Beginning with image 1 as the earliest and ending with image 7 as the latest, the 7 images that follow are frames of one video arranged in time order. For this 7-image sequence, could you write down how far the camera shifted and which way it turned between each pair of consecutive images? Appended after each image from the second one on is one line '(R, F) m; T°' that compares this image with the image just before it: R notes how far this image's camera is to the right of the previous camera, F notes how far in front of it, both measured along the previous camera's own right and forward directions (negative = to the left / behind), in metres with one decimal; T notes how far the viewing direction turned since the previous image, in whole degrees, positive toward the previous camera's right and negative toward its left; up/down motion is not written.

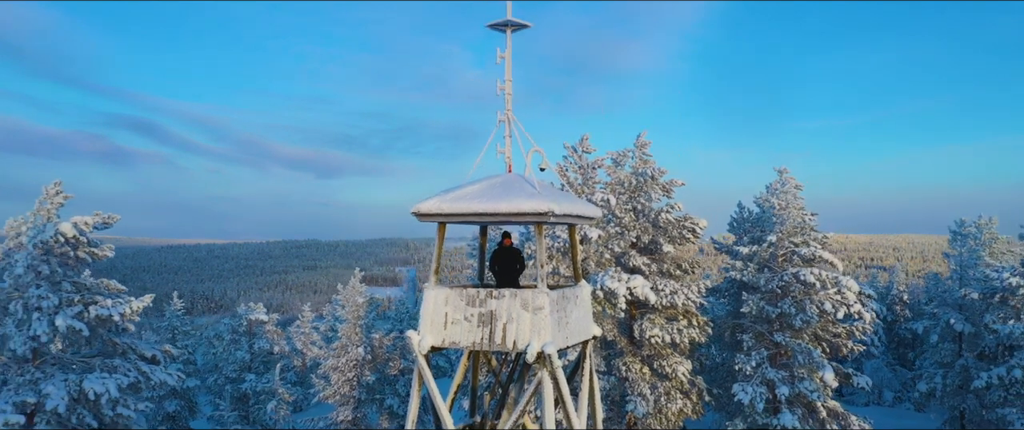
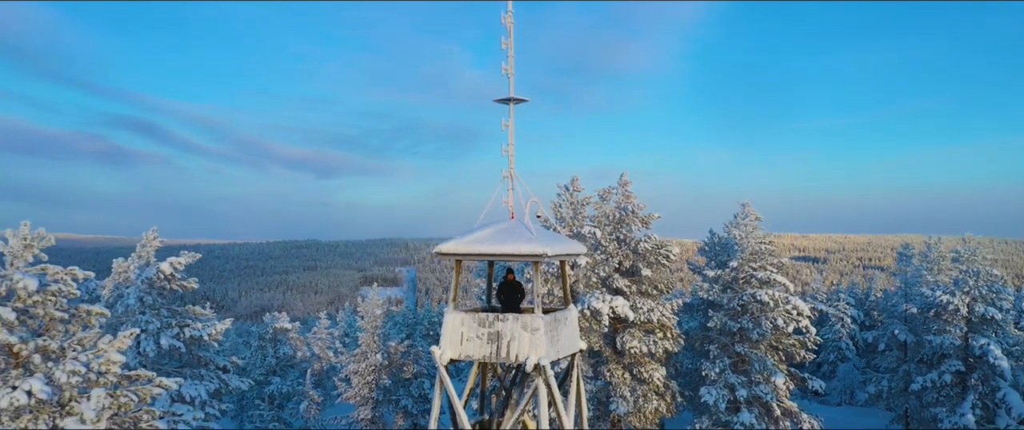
(0.0, -1.9) m; 0°
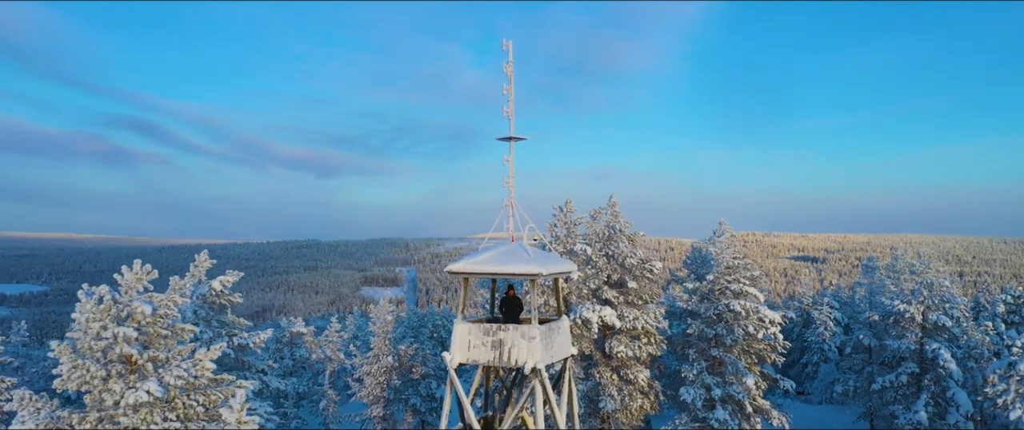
(0.0, -1.5) m; 0°
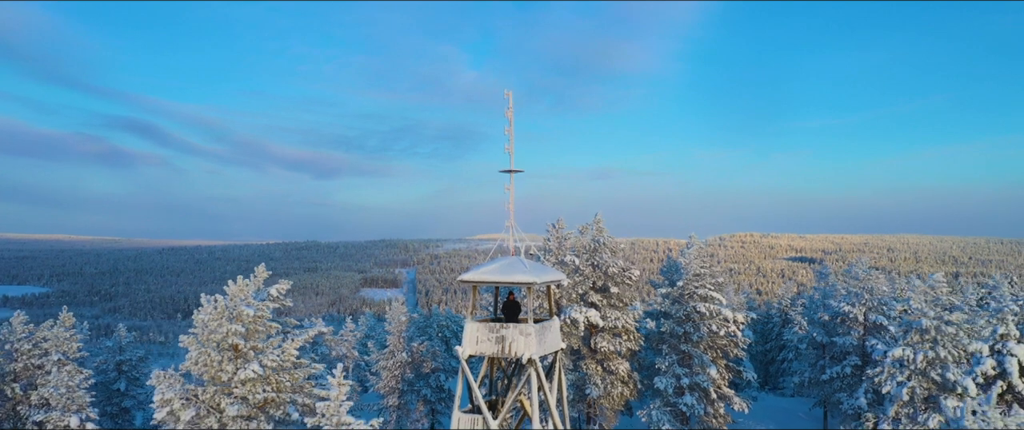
(0.0, -2.4) m; 0°
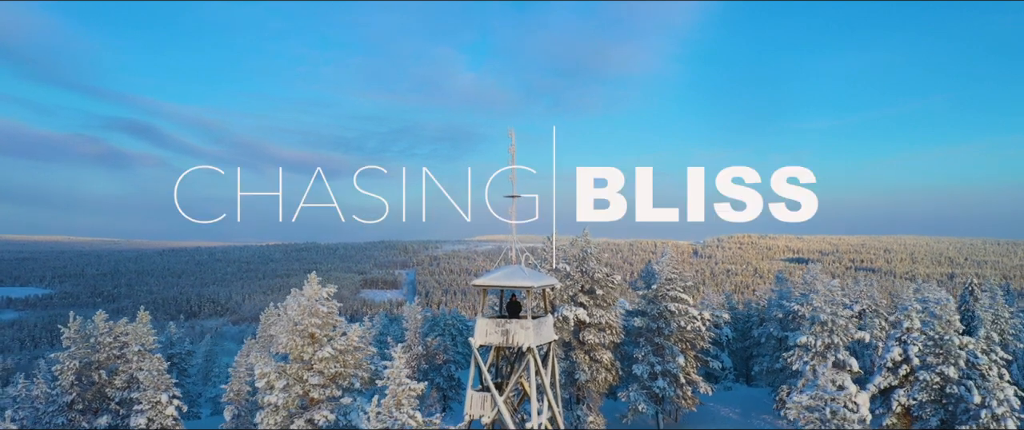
(-0.1, -3.2) m; 0°
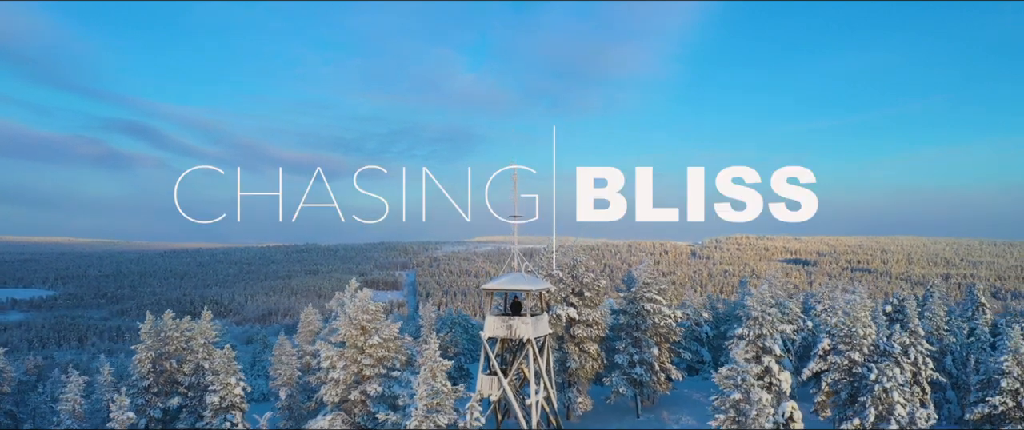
(-0.1, -3.8) m; 0°
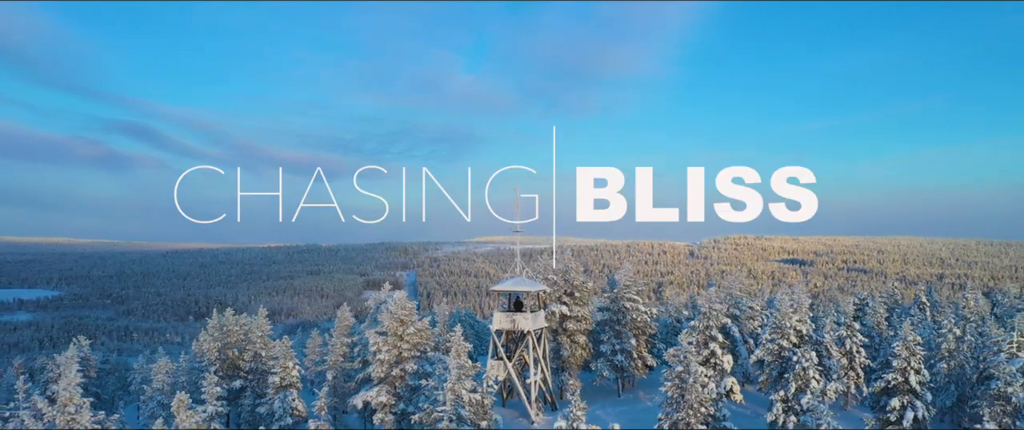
(-0.1, -4.7) m; 0°
